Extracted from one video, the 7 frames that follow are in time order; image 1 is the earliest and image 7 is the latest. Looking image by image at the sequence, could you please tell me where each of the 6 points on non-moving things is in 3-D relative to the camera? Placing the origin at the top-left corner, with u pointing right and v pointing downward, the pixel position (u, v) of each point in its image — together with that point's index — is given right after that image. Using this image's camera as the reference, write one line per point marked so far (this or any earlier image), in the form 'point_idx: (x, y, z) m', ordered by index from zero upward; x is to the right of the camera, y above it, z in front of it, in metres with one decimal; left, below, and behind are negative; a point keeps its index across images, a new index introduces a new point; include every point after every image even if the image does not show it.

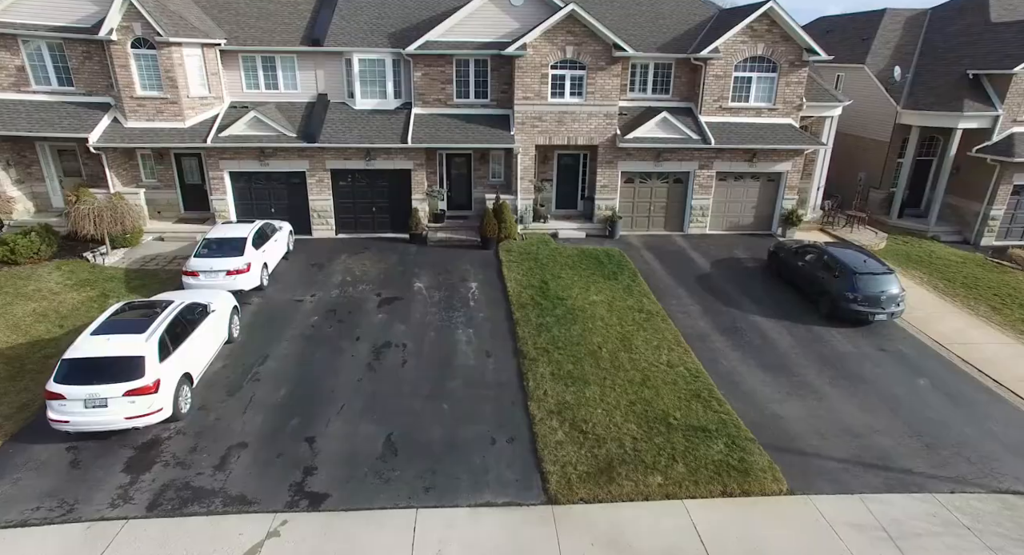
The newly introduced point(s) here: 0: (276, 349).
0: (-6.3, -1.9, +13.8) m
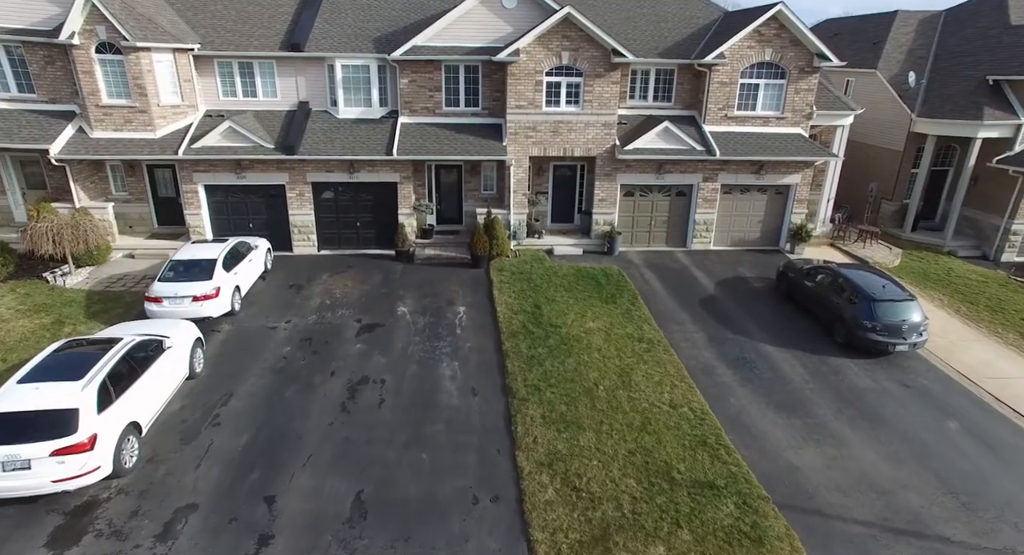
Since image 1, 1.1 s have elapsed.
0: (-6.6, -2.6, +12.6) m
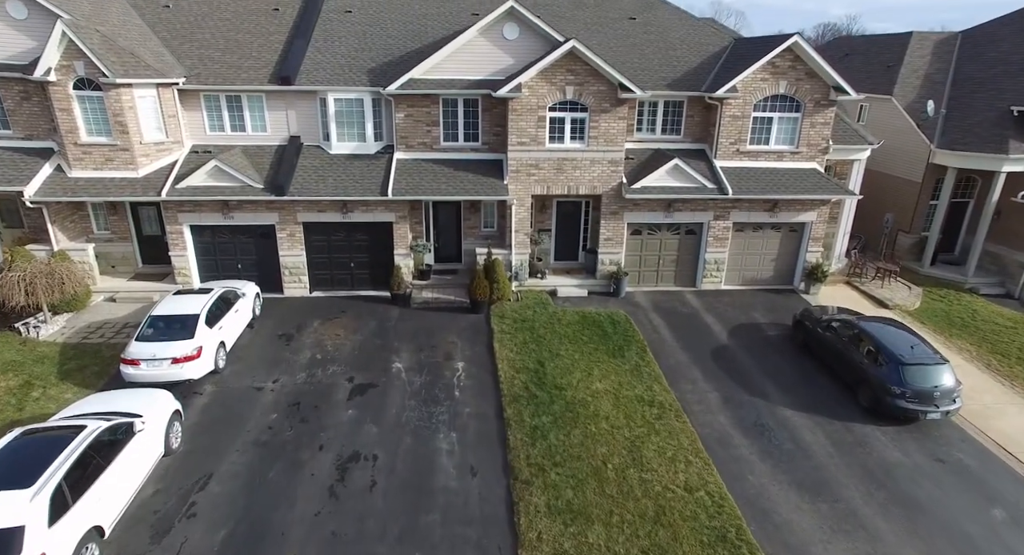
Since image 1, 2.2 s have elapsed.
0: (-6.5, -4.2, +11.7) m
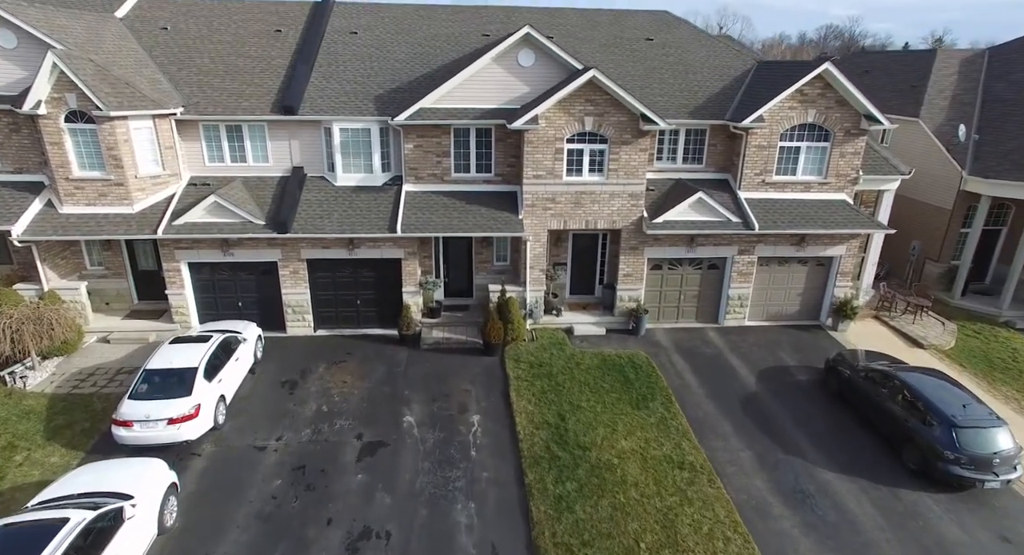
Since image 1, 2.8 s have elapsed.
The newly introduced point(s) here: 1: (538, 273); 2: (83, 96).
0: (-6.0, -5.5, +10.8) m
1: (+0.9, +0.2, +17.9) m
2: (-12.6, +5.3, +15.2) m
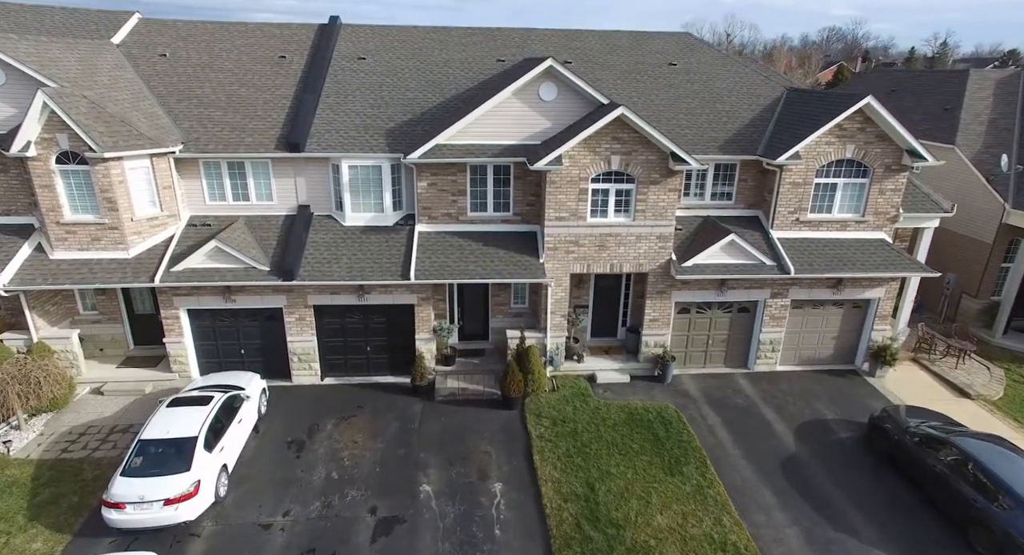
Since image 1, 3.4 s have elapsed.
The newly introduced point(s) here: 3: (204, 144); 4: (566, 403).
0: (-5.4, -7.0, +9.7) m
1: (+1.5, -1.3, +16.9) m
2: (-11.9, +3.9, +14.1) m
3: (-9.7, +4.2, +16.3) m
4: (+1.7, -3.8, +16.0) m
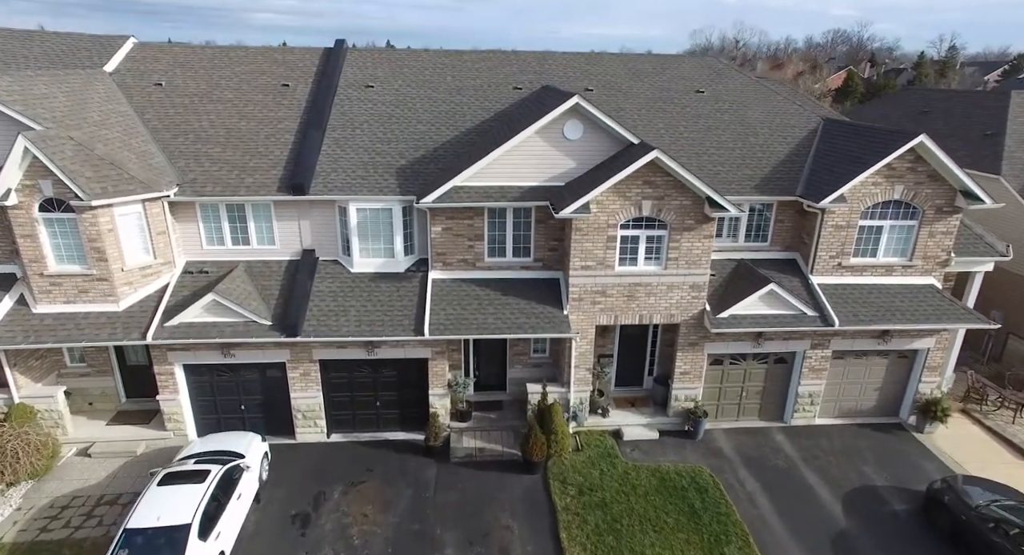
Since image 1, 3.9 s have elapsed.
0: (-4.8, -8.5, +8.5) m
1: (+2.2, -2.8, +15.6) m
2: (-11.3, +2.3, +13.0) m
3: (-9.1, +2.7, +15.1) m
4: (+2.3, -5.4, +14.8) m
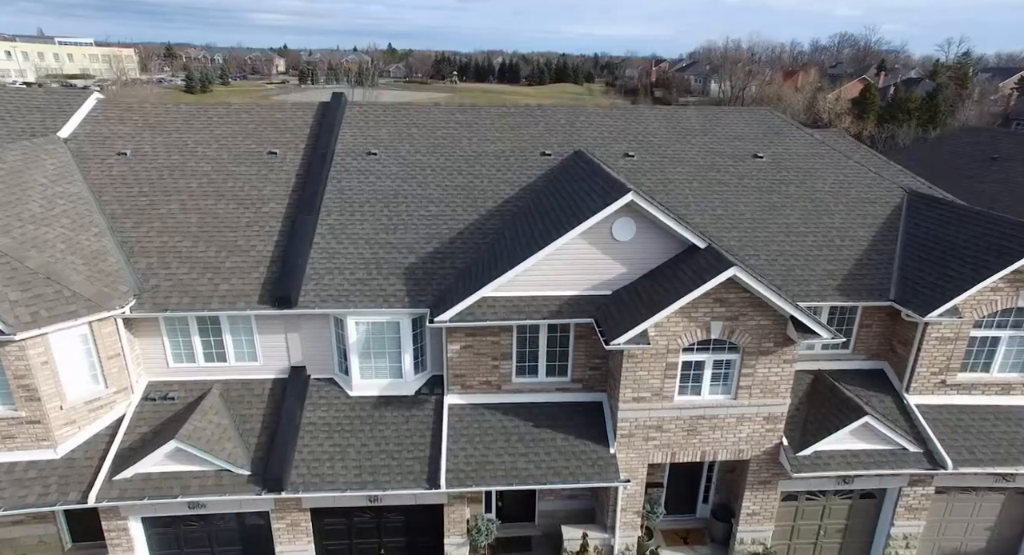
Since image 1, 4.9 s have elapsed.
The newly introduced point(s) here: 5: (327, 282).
0: (-4.0, -11.6, +5.7) m
1: (+3.0, -5.9, +12.8) m
2: (-10.5, -0.7, +10.2) m
3: (-8.3, -0.4, +12.3) m
4: (+3.1, -8.4, +12.0) m
5: (-4.5, -0.1, +12.6) m
